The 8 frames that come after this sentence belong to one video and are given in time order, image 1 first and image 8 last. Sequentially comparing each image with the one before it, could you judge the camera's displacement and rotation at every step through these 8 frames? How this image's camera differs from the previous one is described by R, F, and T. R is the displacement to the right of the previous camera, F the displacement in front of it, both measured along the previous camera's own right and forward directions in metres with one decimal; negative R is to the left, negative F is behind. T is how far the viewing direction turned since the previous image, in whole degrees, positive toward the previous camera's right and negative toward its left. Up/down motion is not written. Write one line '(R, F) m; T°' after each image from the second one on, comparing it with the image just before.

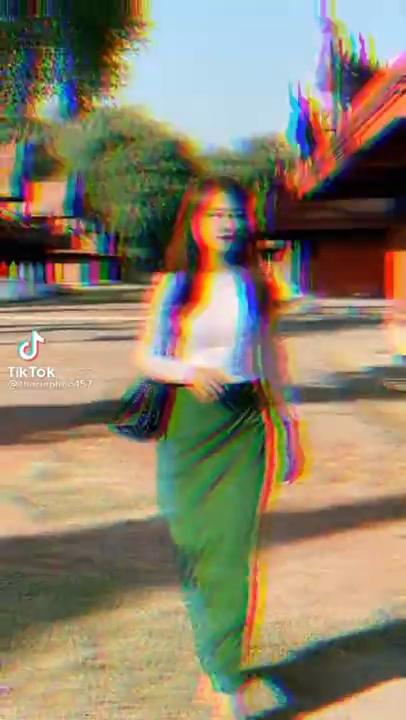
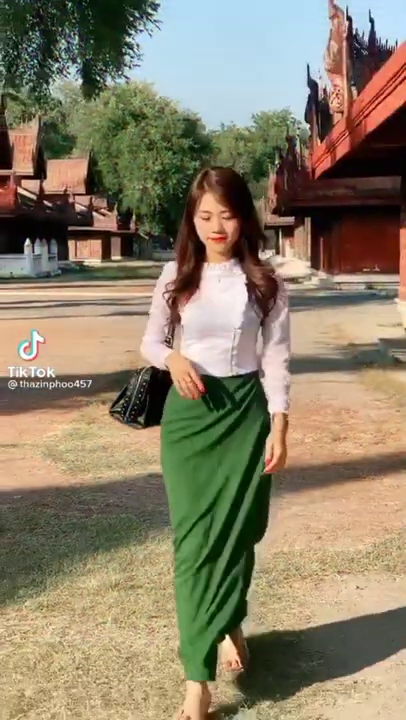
(0.0, -0.6) m; -1°
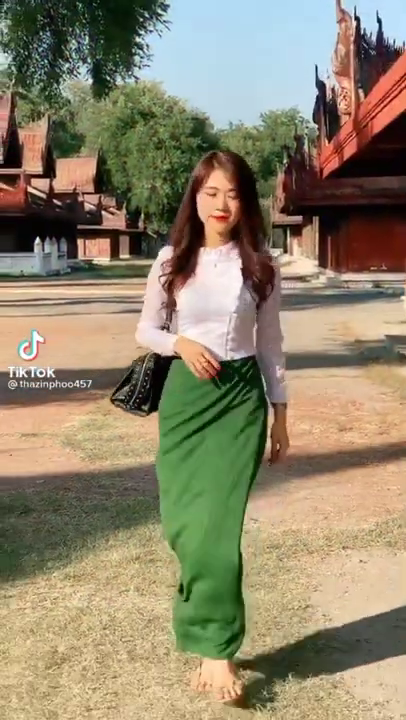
(0.0, -0.3) m; 0°
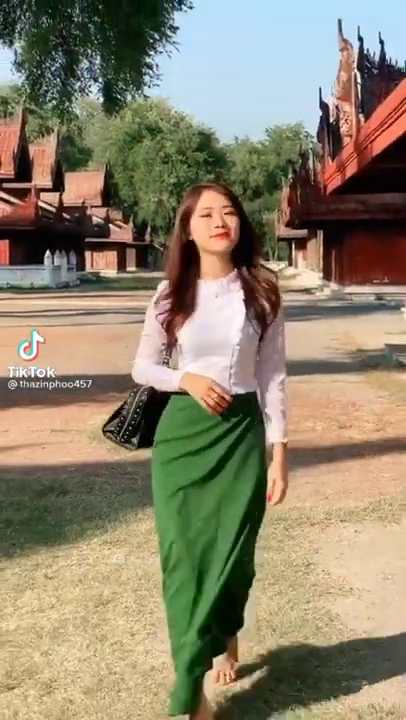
(0.0, -0.7) m; 0°
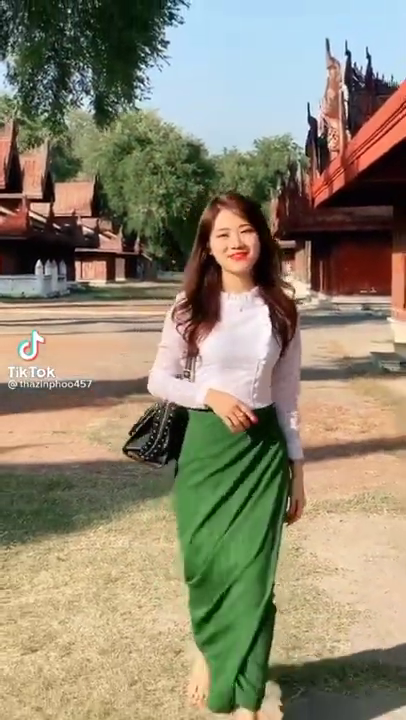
(0.0, -0.4) m; +1°
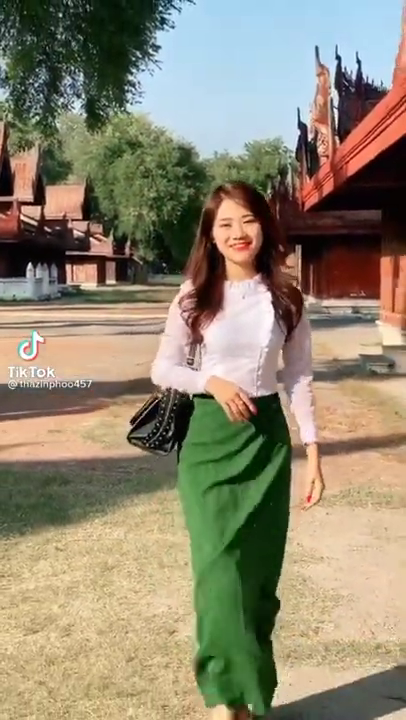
(0.0, -0.2) m; 0°
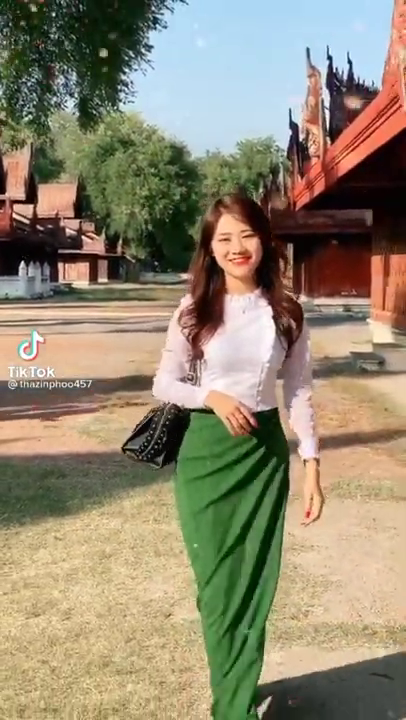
(0.0, -0.2) m; 0°
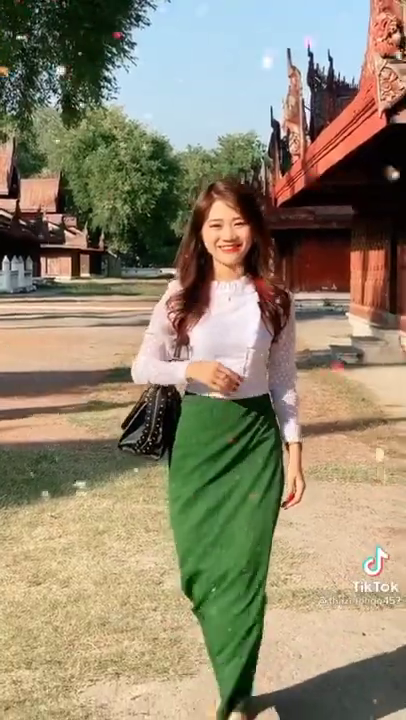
(0.0, -0.4) m; +1°
